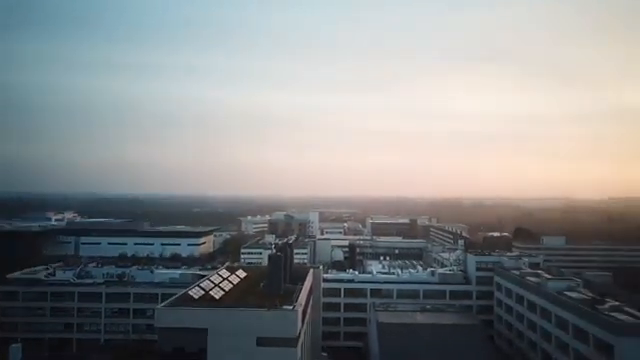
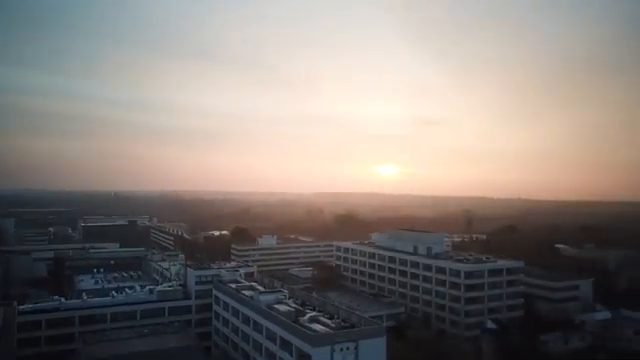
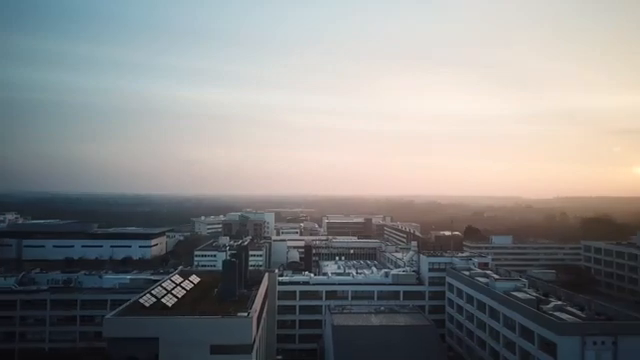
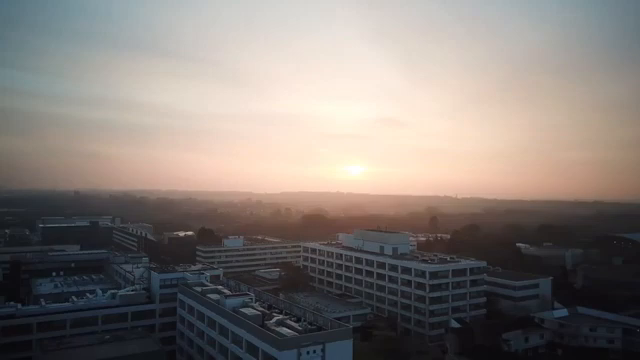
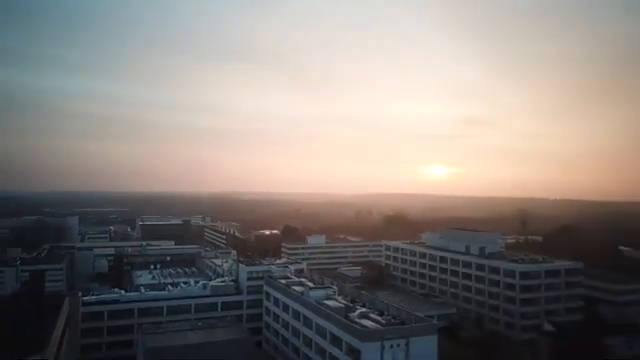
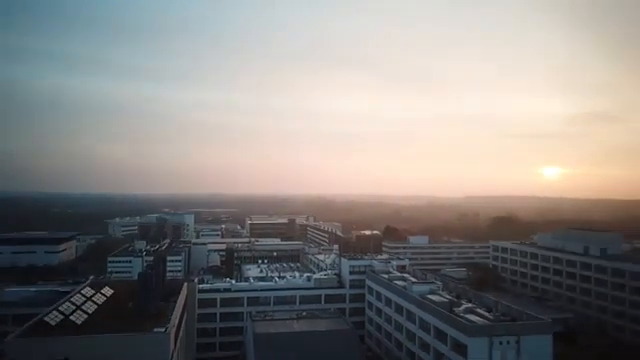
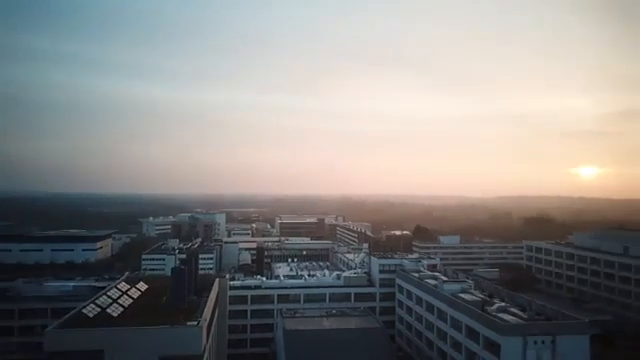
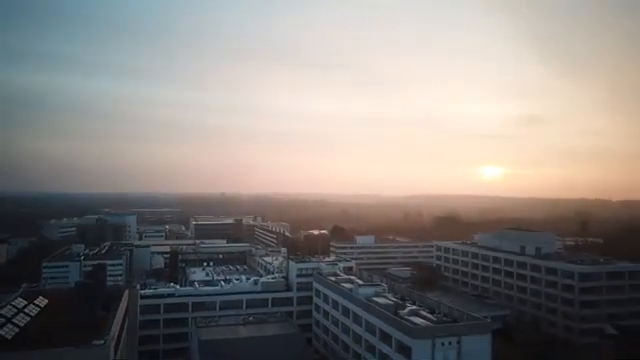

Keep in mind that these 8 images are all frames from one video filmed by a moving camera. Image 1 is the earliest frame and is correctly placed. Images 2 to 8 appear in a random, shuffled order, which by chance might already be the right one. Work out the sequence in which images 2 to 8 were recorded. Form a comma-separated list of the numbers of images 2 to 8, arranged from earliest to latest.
3, 7, 6, 8, 5, 2, 4
